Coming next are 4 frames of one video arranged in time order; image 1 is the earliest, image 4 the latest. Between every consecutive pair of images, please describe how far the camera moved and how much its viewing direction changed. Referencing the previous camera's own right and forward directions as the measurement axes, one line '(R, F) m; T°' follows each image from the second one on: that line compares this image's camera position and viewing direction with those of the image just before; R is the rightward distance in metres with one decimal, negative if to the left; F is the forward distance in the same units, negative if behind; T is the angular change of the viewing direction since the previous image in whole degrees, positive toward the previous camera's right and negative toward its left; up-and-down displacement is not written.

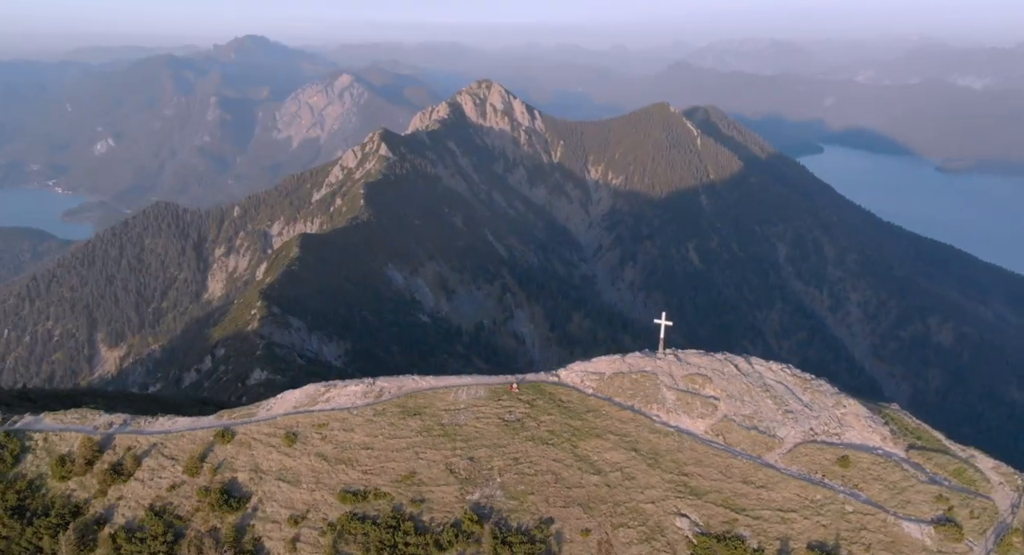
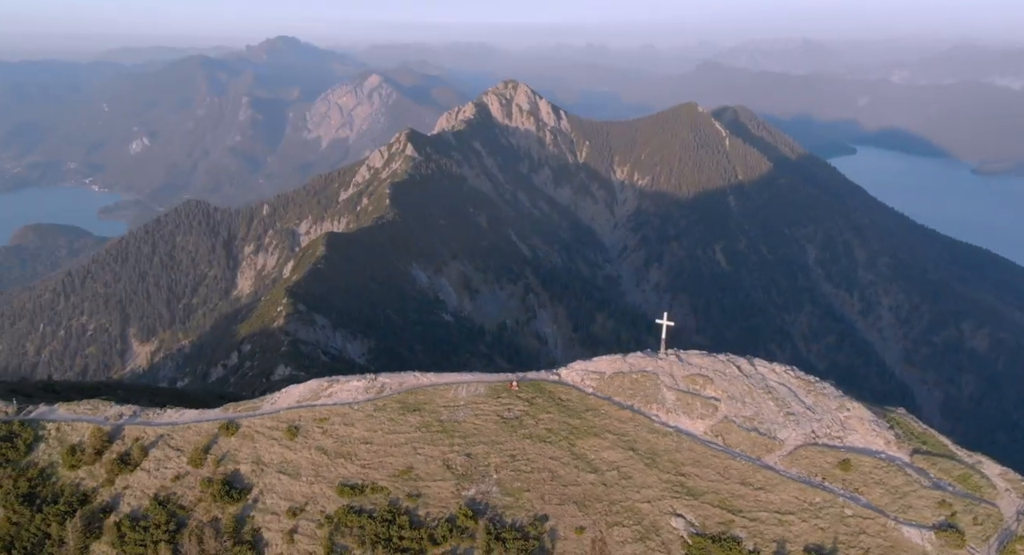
(+1.7, -0.3) m; -2°
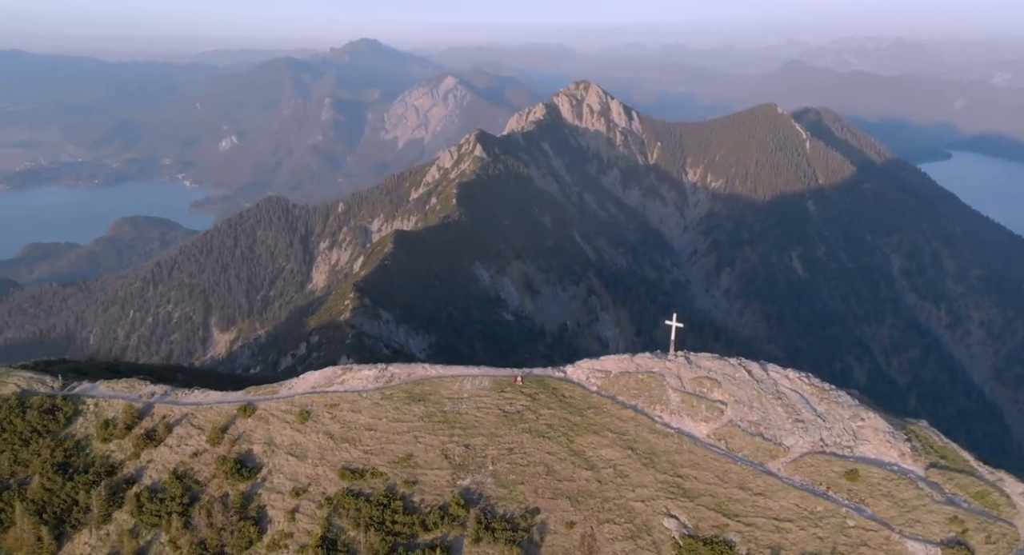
(+4.2, -0.7) m; -5°
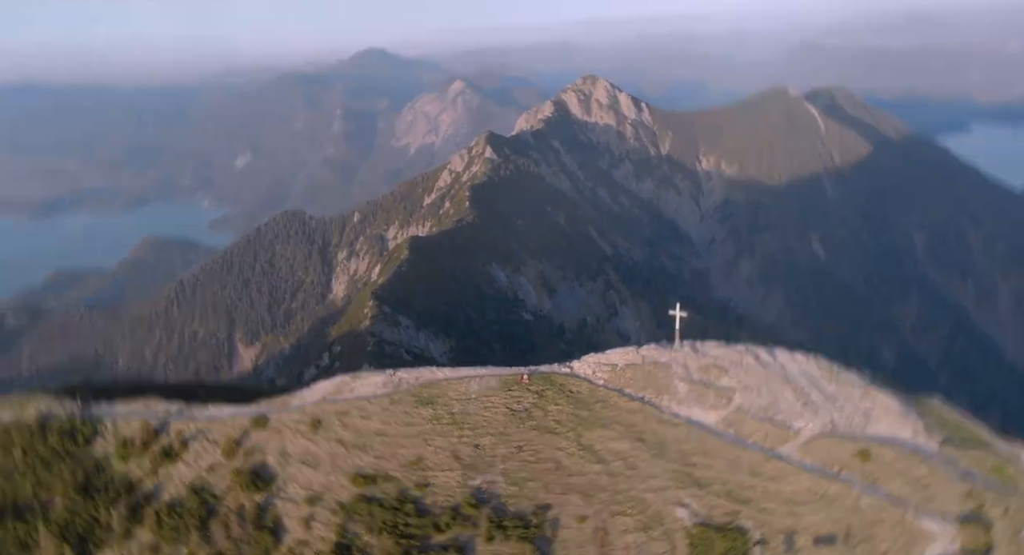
(+1.2, -0.3) m; -1°
